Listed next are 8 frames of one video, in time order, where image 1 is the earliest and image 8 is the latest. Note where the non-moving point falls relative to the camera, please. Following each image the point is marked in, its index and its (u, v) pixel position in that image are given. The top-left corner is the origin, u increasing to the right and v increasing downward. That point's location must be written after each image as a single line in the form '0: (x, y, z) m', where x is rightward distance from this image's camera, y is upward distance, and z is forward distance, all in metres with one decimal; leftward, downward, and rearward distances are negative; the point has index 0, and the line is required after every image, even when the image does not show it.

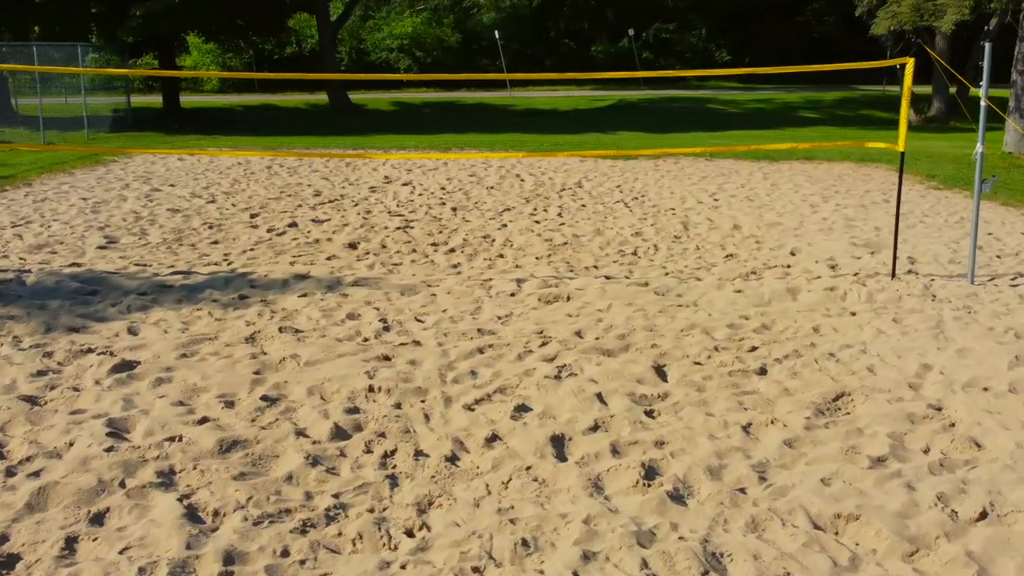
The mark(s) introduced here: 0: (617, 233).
0: (+0.9, +0.5, +8.0) m
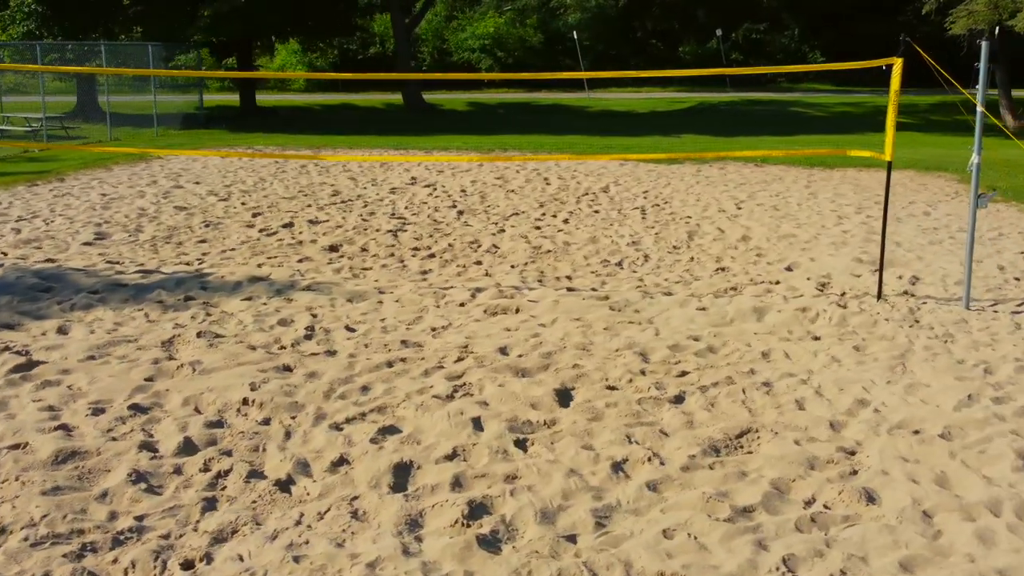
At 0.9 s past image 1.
0: (+0.8, +0.4, +7.6) m
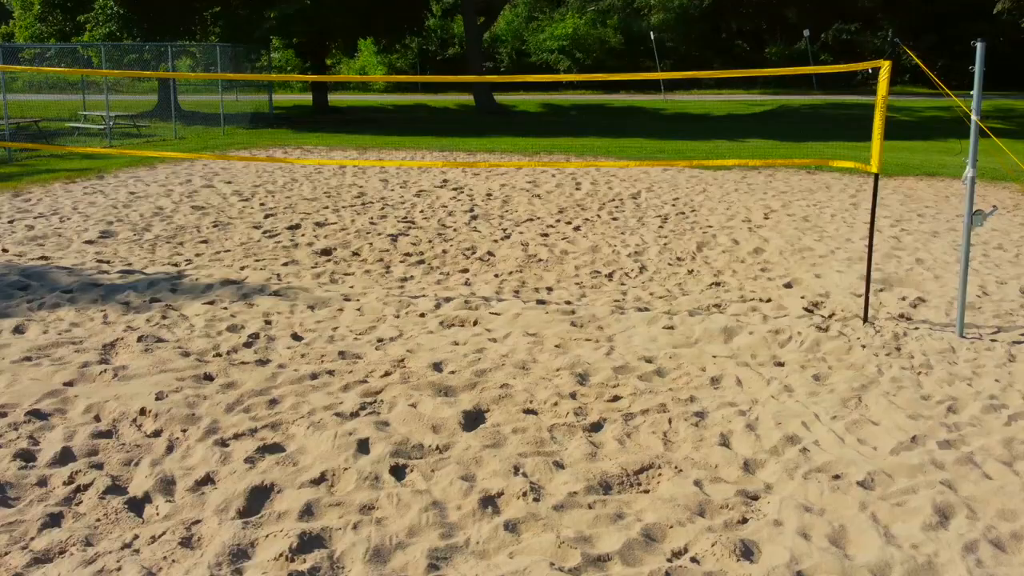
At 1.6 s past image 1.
0: (+0.8, +0.3, +7.3) m
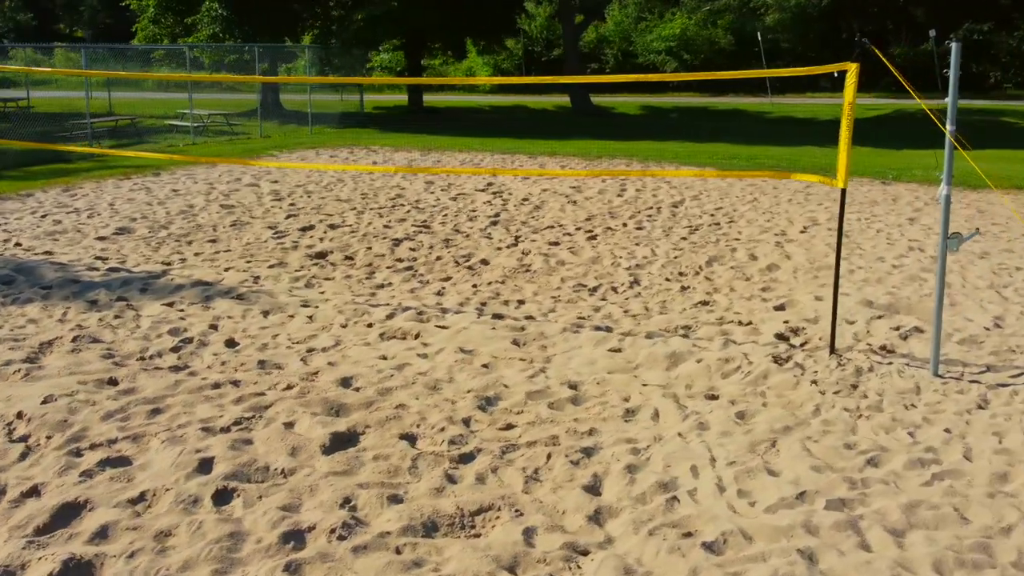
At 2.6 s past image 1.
0: (+0.7, +0.2, +6.9) m
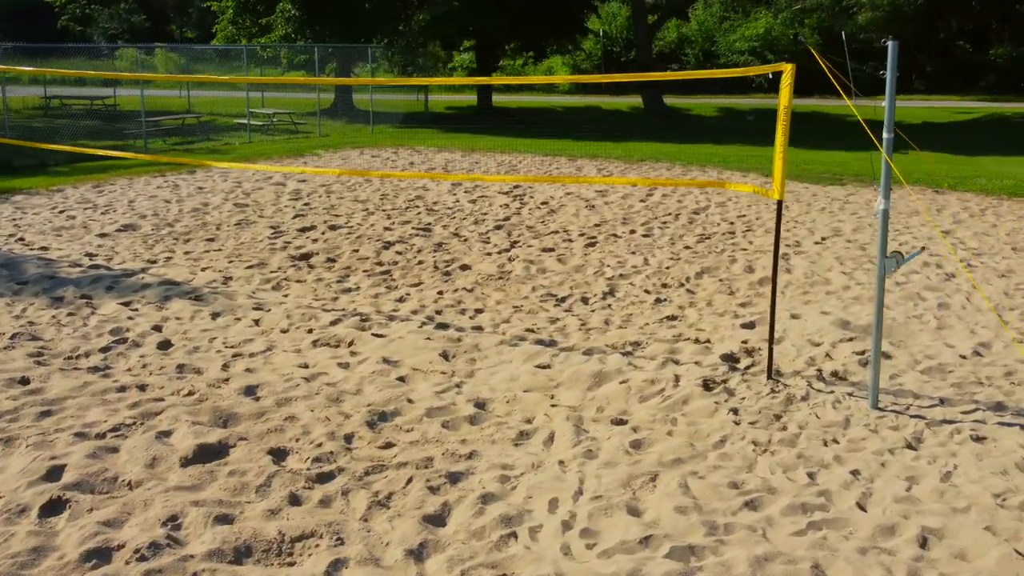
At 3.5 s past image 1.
0: (+0.6, +0.1, +6.6) m
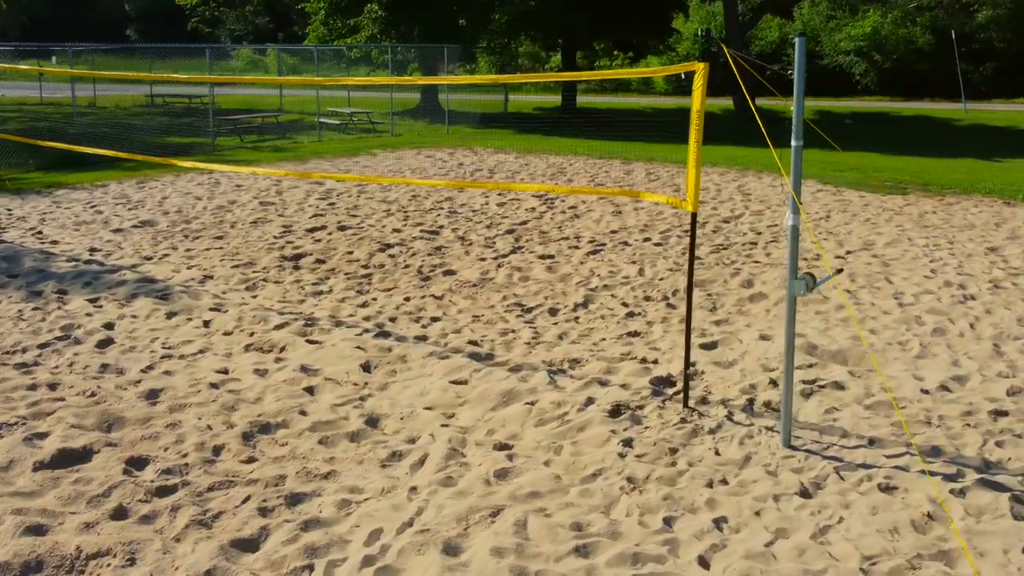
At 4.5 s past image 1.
0: (+0.5, 0.0, +6.3) m
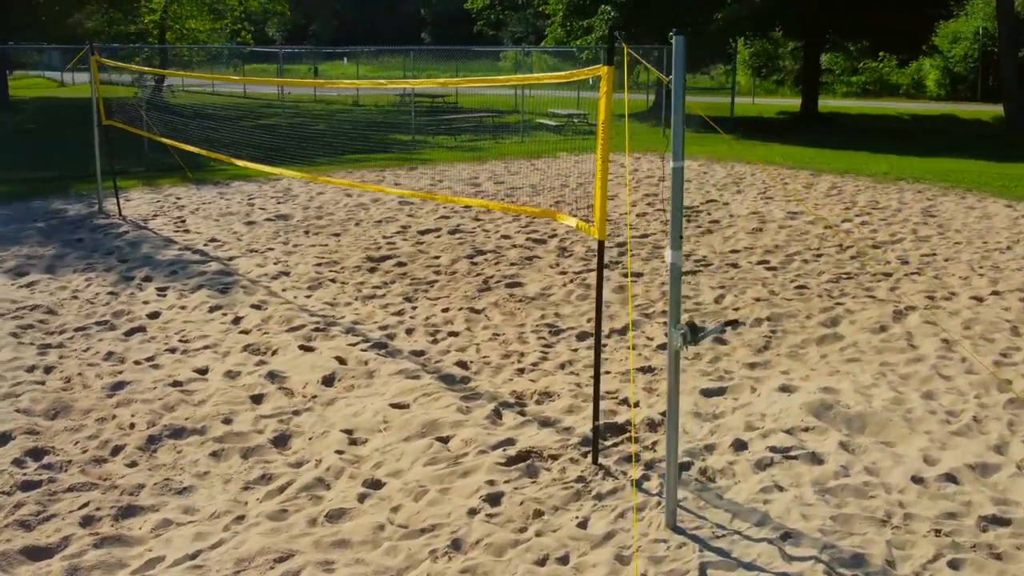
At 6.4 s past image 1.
0: (+0.8, -0.1, +5.7) m
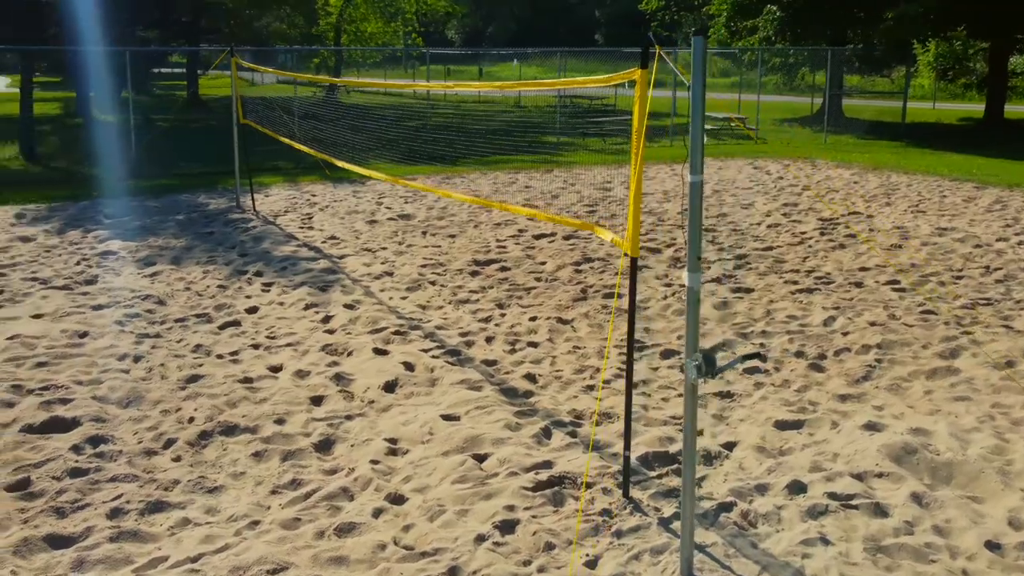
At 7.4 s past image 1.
0: (+1.3, -0.2, +5.4) m
